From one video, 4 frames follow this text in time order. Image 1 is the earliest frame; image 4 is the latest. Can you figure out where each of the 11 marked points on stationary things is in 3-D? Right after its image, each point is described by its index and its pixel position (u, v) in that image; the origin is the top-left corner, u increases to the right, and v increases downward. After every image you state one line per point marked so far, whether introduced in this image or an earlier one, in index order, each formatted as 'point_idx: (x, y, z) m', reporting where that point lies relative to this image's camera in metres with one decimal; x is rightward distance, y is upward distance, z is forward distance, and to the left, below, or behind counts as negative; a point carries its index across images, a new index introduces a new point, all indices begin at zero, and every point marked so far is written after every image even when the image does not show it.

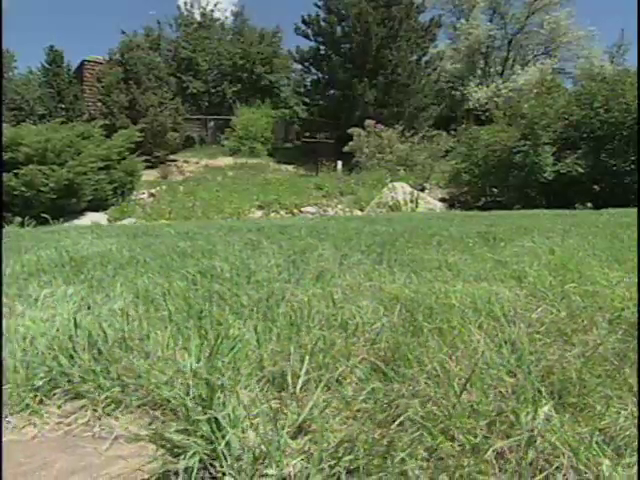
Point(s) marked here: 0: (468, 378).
0: (+0.6, -0.6, +1.4) m
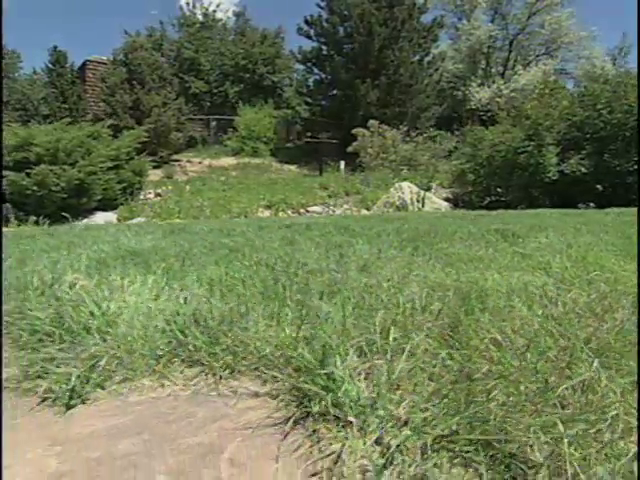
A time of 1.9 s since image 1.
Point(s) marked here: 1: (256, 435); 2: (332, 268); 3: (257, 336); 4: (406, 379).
0: (+1.1, -0.6, +1.7) m
1: (-0.3, -0.8, +1.4) m
2: (+0.1, -0.3, +3.0) m
3: (-0.4, -0.5, +1.9) m
4: (+0.4, -0.7, +1.5) m
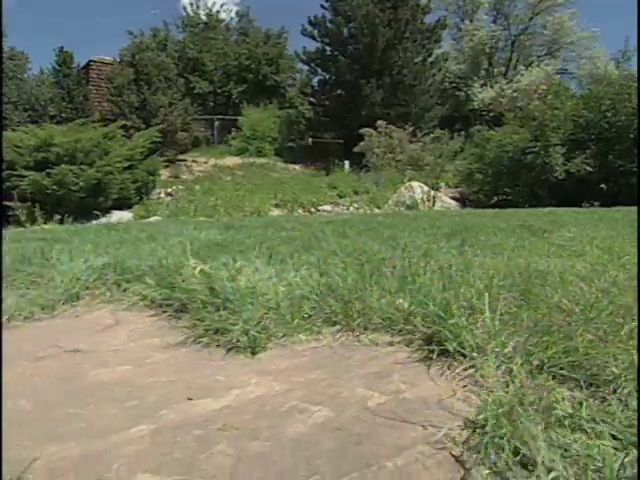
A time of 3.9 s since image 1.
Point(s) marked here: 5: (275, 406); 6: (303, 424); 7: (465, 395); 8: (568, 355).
0: (+1.9, -0.5, +2.3) m
1: (+0.5, -0.7, +1.9) m
2: (+0.9, -0.2, +3.6) m
3: (+0.4, -0.5, +2.4) m
4: (+1.2, -0.6, +2.1) m
5: (-0.2, -0.8, +1.6) m
6: (-0.1, -0.8, +1.5) m
7: (+0.8, -0.8, +1.7) m
8: (+1.4, -0.7, +1.9) m
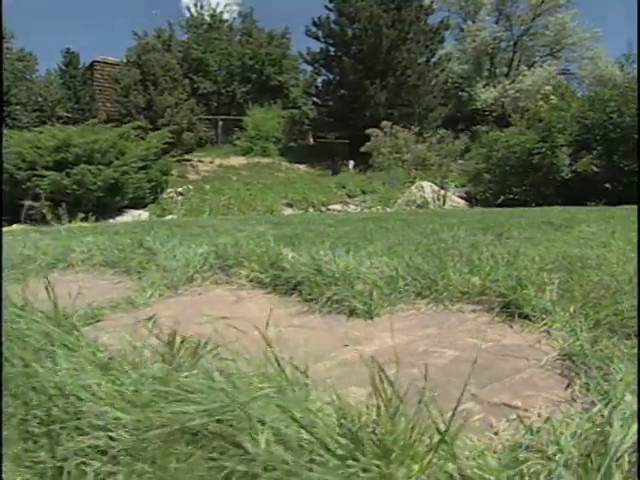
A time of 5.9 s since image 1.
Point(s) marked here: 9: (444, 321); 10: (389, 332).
0: (+2.7, -0.4, +2.9) m
1: (+1.4, -0.7, +2.5) m
2: (+1.7, -0.1, +4.2) m
3: (+1.3, -0.4, +3.0) m
4: (+2.0, -0.5, +2.7) m
5: (+0.6, -0.7, +2.2) m
6: (+0.8, -0.8, +2.1) m
7: (+1.6, -0.7, +2.3) m
8: (+2.2, -0.6, +2.5) m
9: (+1.0, -0.6, +2.6) m
10: (+0.5, -0.7, +2.5) m
